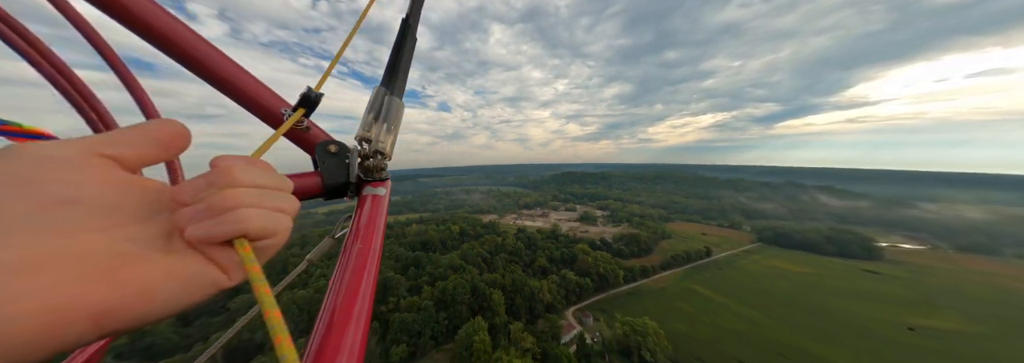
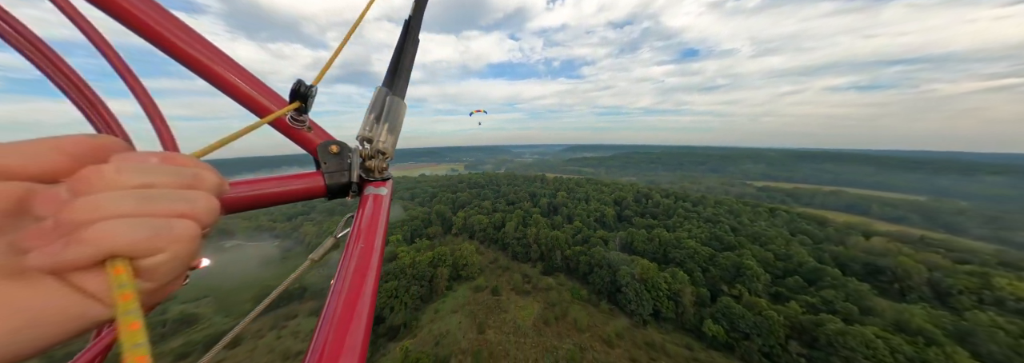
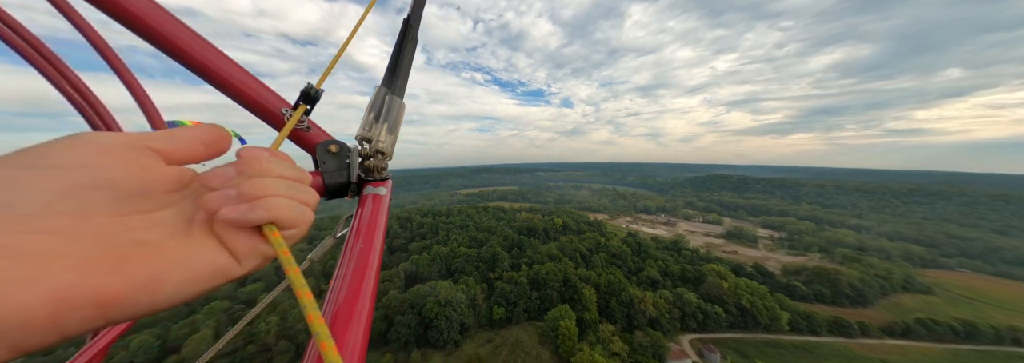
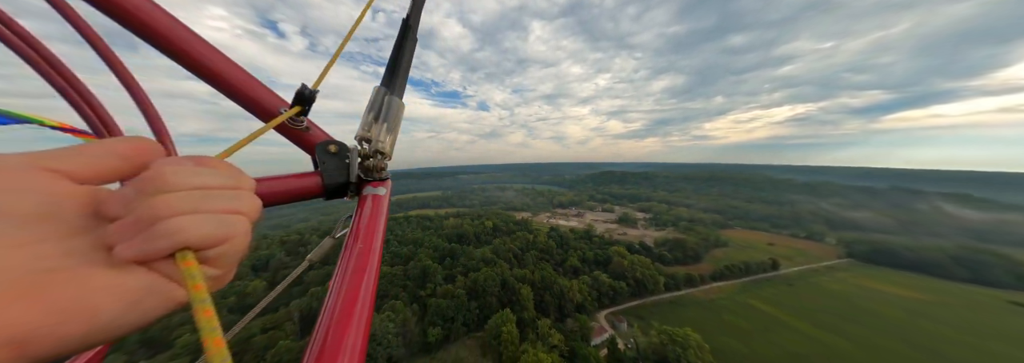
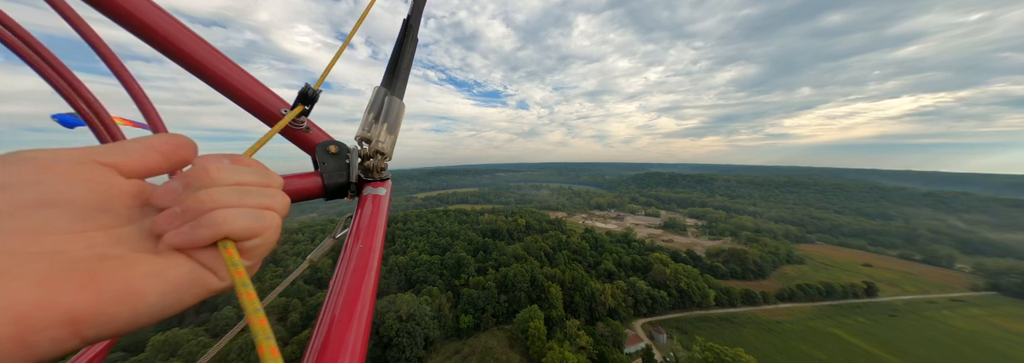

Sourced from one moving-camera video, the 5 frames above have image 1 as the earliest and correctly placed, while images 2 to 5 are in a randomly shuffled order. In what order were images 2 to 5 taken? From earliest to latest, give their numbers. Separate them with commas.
4, 5, 3, 2
